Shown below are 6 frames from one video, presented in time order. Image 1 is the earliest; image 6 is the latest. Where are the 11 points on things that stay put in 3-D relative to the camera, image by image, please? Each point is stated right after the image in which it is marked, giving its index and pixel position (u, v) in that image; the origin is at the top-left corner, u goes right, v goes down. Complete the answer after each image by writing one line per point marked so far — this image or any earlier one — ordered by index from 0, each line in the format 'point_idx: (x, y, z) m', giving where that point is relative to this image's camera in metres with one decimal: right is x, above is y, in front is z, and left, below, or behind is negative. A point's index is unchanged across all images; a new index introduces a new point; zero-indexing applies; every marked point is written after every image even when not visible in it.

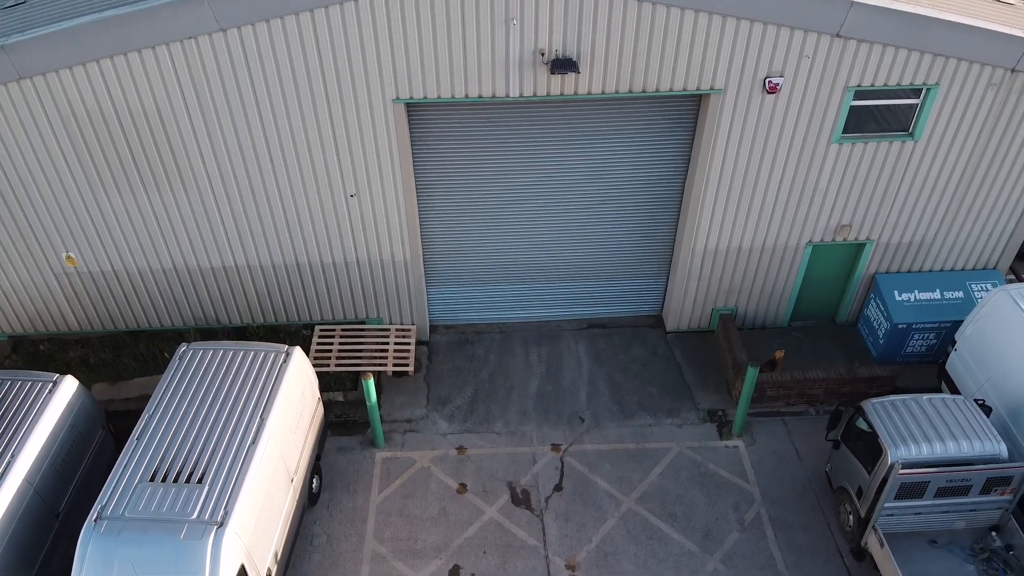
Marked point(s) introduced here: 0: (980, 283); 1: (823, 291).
0: (+5.8, +0.1, +13.4) m
1: (+4.1, 0.0, +14.1) m
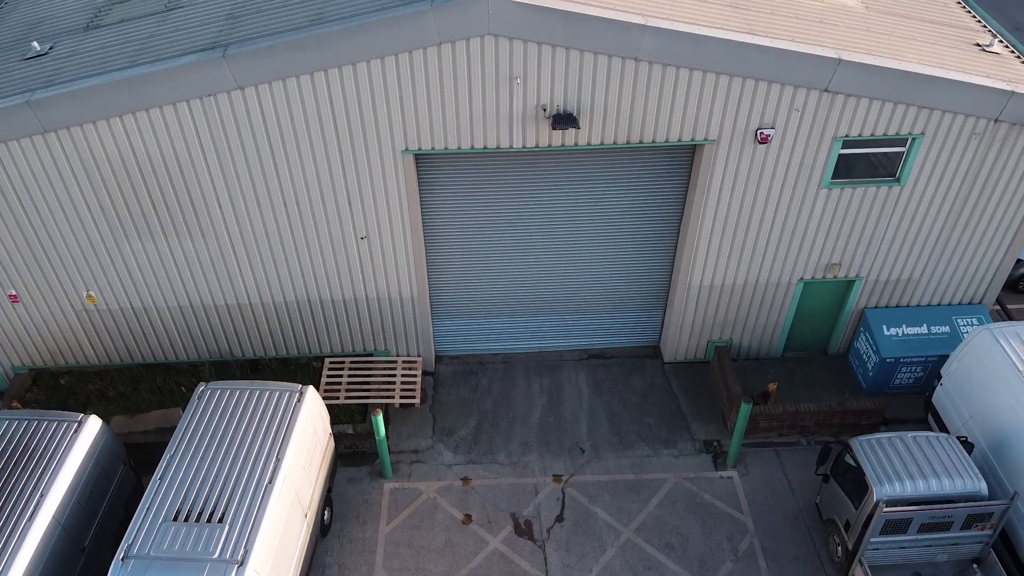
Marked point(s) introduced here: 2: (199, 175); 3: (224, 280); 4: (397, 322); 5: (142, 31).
0: (+5.9, -0.4, +13.9) m
1: (+4.1, -0.5, +14.6) m
2: (-3.4, +1.2, +11.6) m
3: (-3.5, +0.1, +13.0) m
4: (-1.5, -0.4, +14.0) m
5: (-4.0, +2.8, +11.7) m
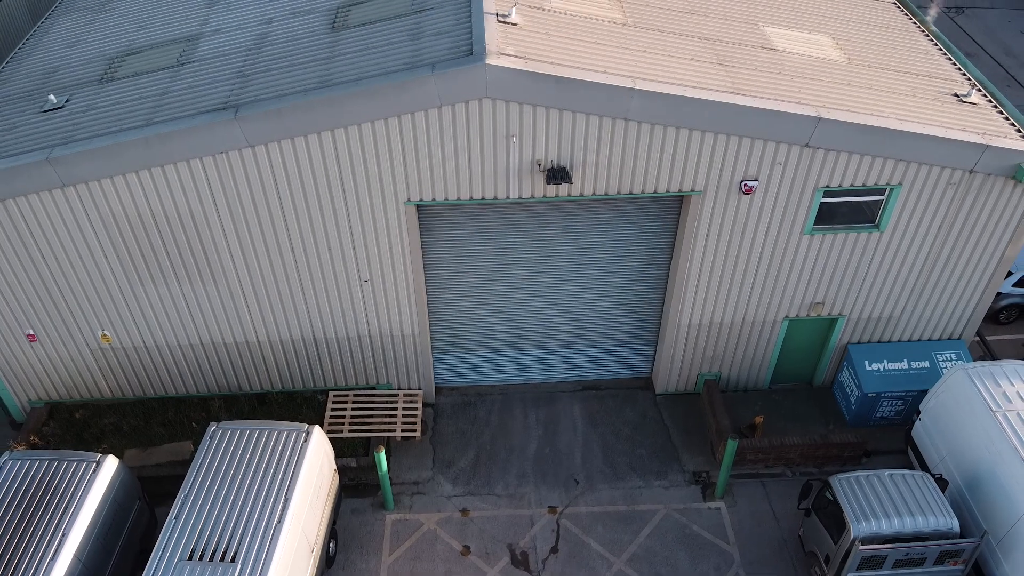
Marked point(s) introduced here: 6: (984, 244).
0: (+5.8, -0.9, +14.5) m
1: (+4.1, -1.0, +15.2) m
2: (-3.4, +0.7, +12.2) m
3: (-3.5, -0.4, +13.6) m
4: (-1.5, -0.9, +14.5) m
5: (-4.1, +2.3, +12.3) m
6: (+5.8, +0.5, +13.3) m
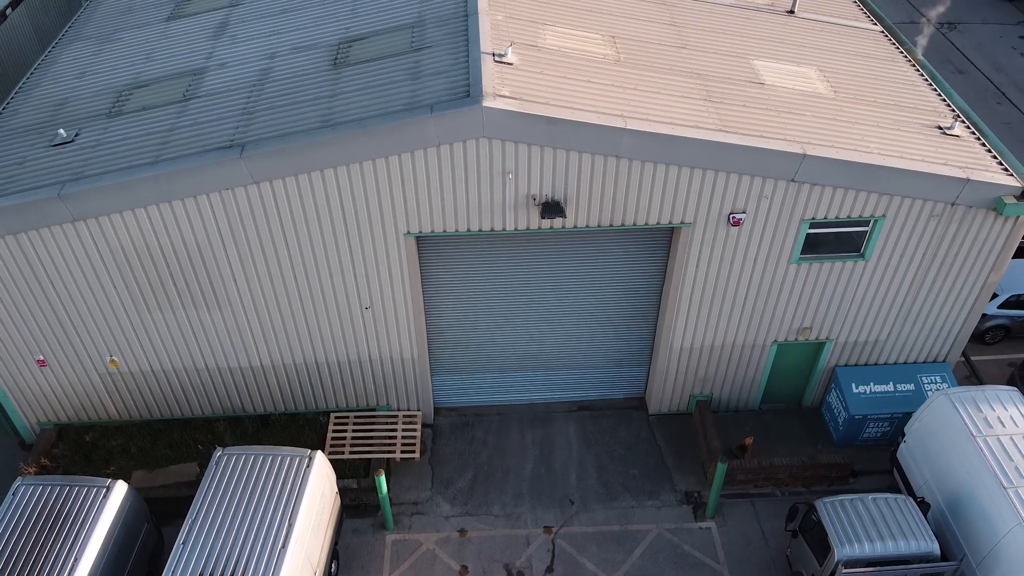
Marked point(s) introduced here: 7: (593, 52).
0: (+5.8, -1.2, +14.9) m
1: (+4.0, -1.3, +15.6) m
2: (-3.5, +0.4, +12.6) m
3: (-3.6, -0.7, +14.0) m
4: (-1.6, -1.3, +15.0) m
5: (-4.1, +1.9, +12.7) m
6: (+5.8, +0.2, +13.7) m
7: (+1.0, +2.9, +13.1) m
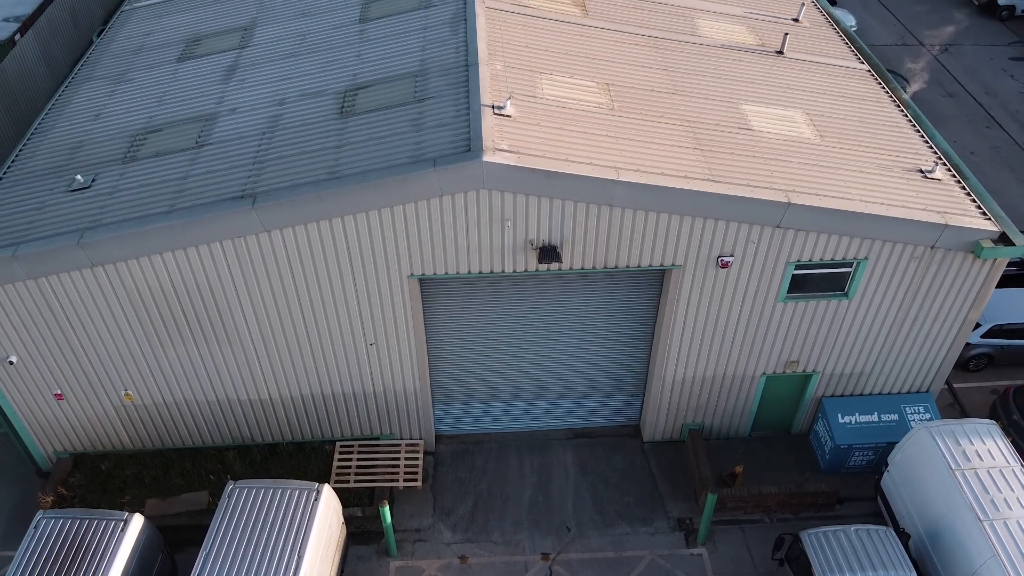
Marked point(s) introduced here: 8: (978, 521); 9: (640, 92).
0: (+5.8, -1.7, +15.5) m
1: (+4.0, -1.8, +16.2) m
2: (-3.5, -0.1, +13.2) m
3: (-3.6, -1.2, +14.6) m
4: (-1.6, -1.8, +15.5) m
5: (-4.1, +1.5, +13.3) m
6: (+5.8, -0.3, +14.2) m
7: (+1.0, +2.4, +13.7) m
8: (+5.4, -2.7, +12.4) m
9: (+1.7, +2.6, +14.4) m
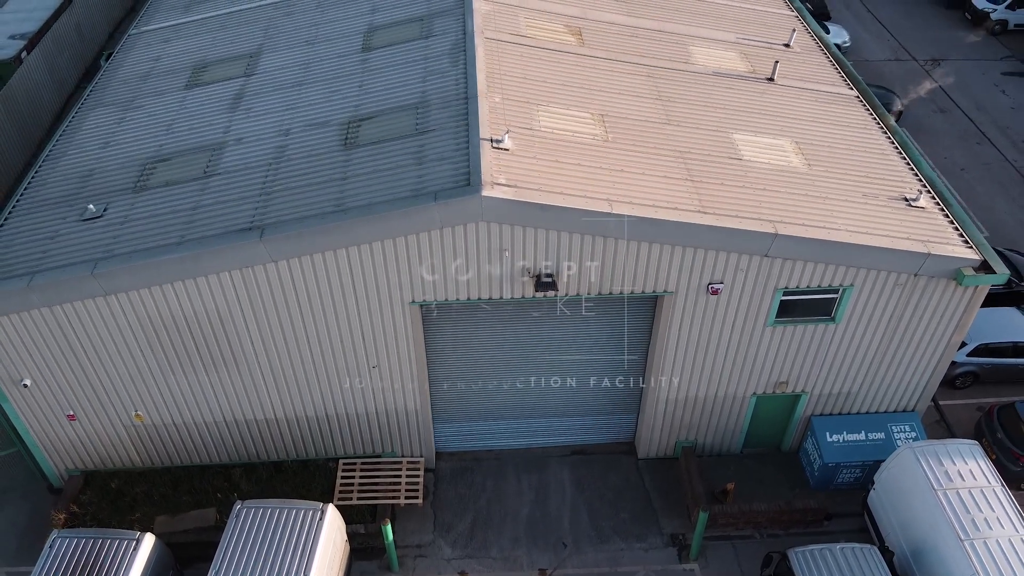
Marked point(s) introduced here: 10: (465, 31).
0: (+5.7, -2.0, +15.9) m
1: (+4.0, -2.2, +16.6) m
2: (-3.5, -0.4, +13.6) m
3: (-3.6, -1.6, +15.1) m
4: (-1.6, -2.1, +16.0) m
5: (-4.2, +1.1, +13.8) m
6: (+5.7, -0.6, +14.7) m
7: (+0.9, +2.1, +14.2) m
8: (+5.3, -3.0, +12.8) m
9: (+1.7, +2.3, +14.9) m
10: (-0.7, +3.9, +16.4) m
